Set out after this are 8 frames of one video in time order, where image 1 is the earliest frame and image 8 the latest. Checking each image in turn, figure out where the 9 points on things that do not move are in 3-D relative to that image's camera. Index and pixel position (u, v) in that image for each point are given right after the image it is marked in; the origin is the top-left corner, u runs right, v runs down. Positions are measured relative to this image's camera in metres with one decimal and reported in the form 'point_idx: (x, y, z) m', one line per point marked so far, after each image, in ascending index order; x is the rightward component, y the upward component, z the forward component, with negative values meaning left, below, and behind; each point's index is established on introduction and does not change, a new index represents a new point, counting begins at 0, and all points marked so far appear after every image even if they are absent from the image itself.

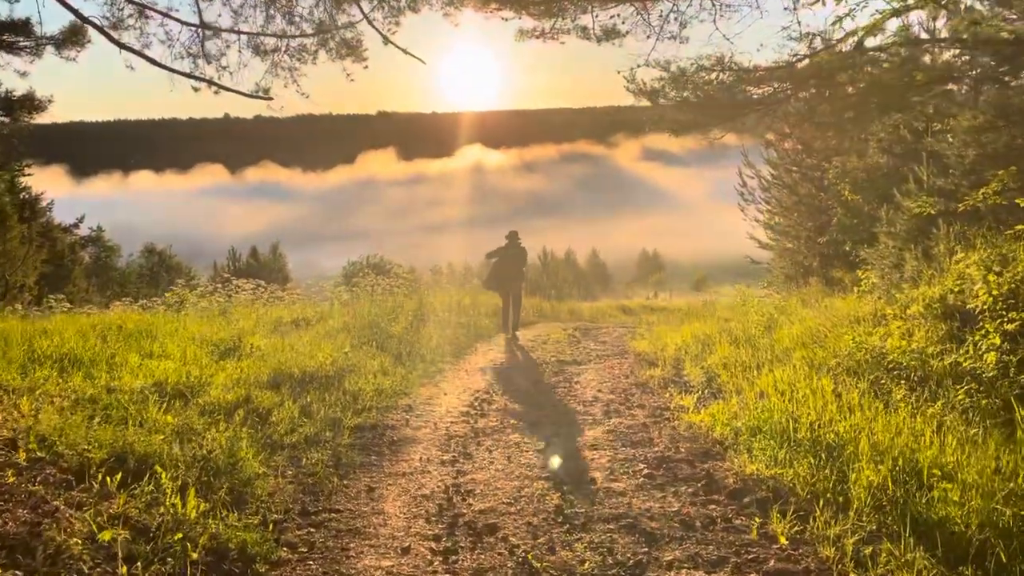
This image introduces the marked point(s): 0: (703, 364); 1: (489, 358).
0: (+2.0, -0.8, +8.7) m
1: (-0.3, -0.9, +9.9) m
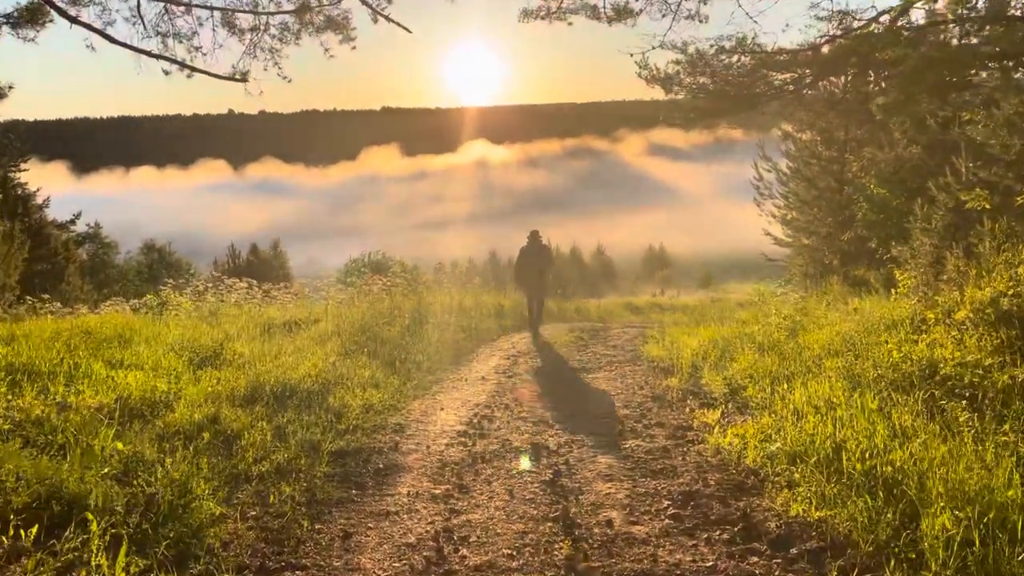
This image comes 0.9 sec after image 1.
0: (+2.1, -0.8, +8.0) m
1: (-0.2, -0.9, +9.2) m
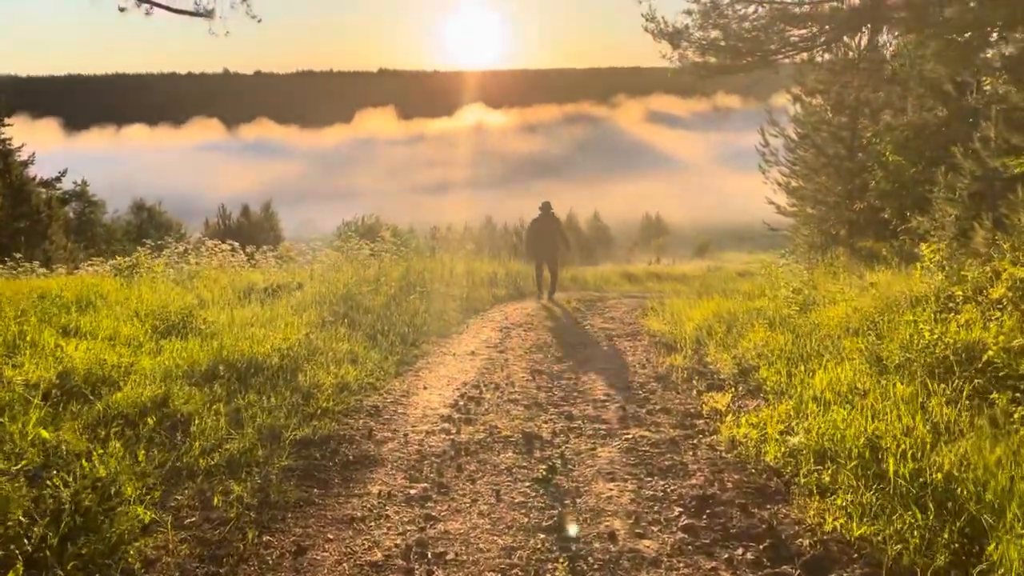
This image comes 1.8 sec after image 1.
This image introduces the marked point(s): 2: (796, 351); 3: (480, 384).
0: (+2.0, -0.6, +7.4) m
1: (-0.3, -0.5, +8.6) m
2: (+2.3, -0.5, +6.7) m
3: (-0.3, -0.8, +6.4) m
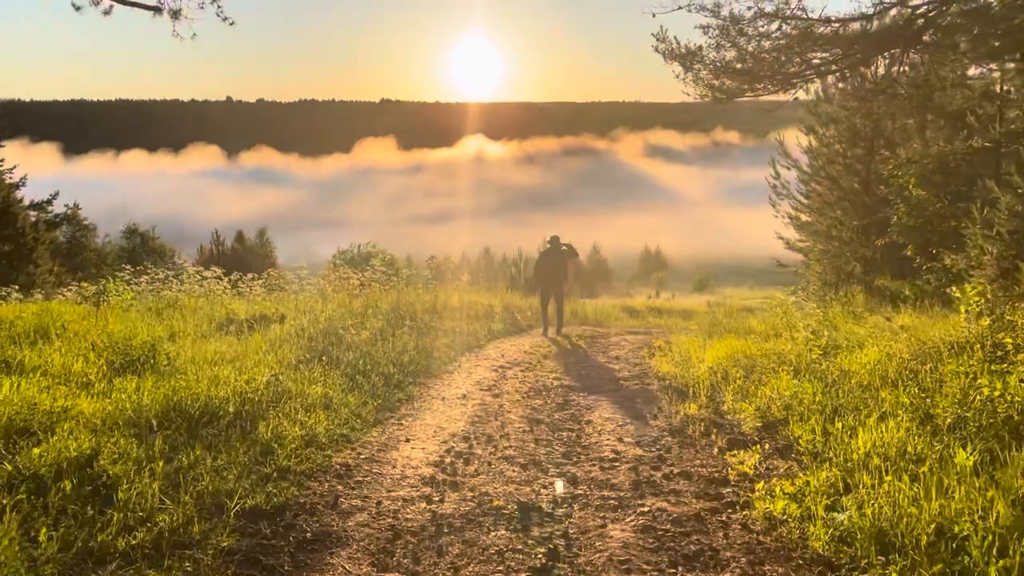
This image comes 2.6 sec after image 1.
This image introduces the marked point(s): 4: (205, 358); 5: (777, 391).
0: (+2.0, -0.9, +6.6) m
1: (-0.4, -0.9, +7.8) m
2: (+2.3, -0.8, +5.9) m
3: (-0.3, -1.0, +5.6) m
4: (-2.7, -0.6, +7.3) m
5: (+2.2, -0.8, +6.6) m
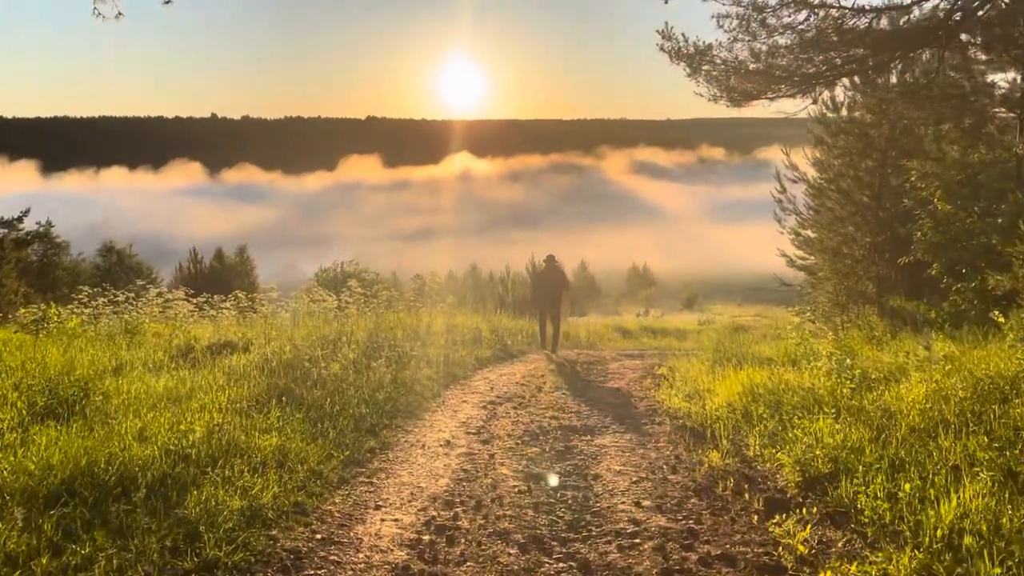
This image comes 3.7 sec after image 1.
0: (+1.9, -1.1, +5.6) m
1: (-0.4, -1.1, +6.8) m
2: (+2.3, -1.0, +5.0) m
3: (-0.3, -1.2, +4.6) m
4: (-2.8, -0.8, +6.2) m
5: (+2.1, -1.0, +5.7) m
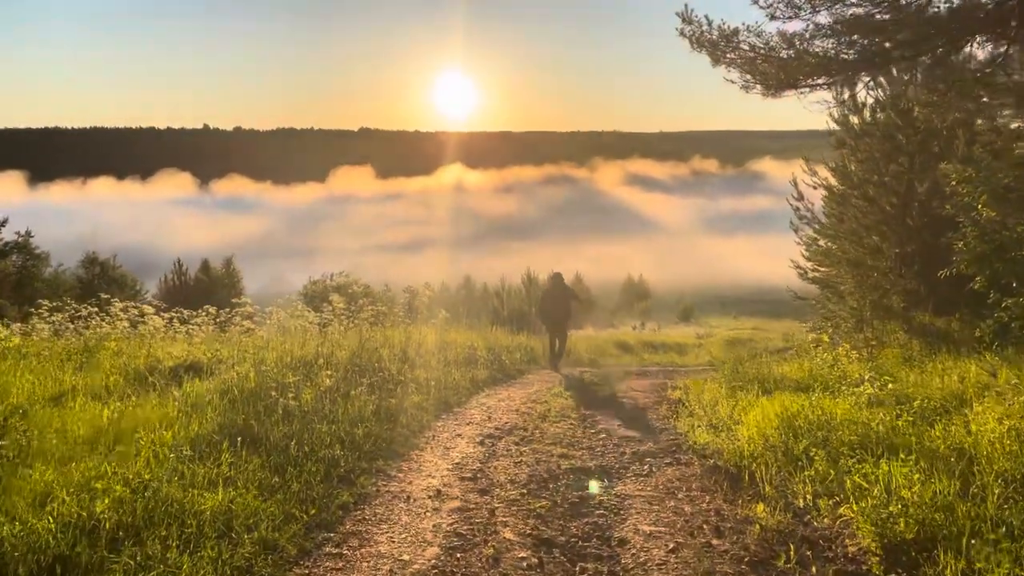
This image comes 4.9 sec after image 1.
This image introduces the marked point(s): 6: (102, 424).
0: (+1.9, -1.2, +4.6) m
1: (-0.4, -1.2, +5.7) m
2: (+2.3, -1.1, +4.0) m
3: (-0.3, -1.3, +3.6) m
4: (-2.8, -1.0, +5.2) m
5: (+2.1, -1.1, +4.6) m
6: (-2.8, -0.9, +5.7) m
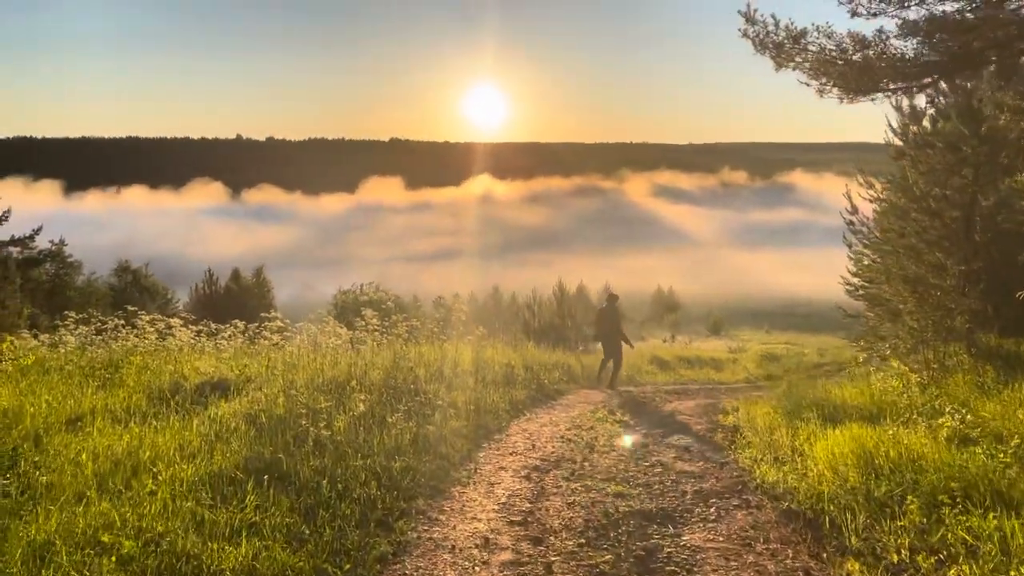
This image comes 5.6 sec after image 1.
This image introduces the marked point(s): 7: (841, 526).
0: (+2.2, -1.4, +4.0) m
1: (-0.1, -1.4, +5.2) m
2: (+2.6, -1.2, +3.3) m
3: (0.0, -1.4, +3.0) m
4: (-2.5, -1.1, +4.7) m
5: (+2.4, -1.3, +4.0) m
6: (-2.5, -1.0, +5.2) m
7: (+2.0, -1.4, +5.0) m
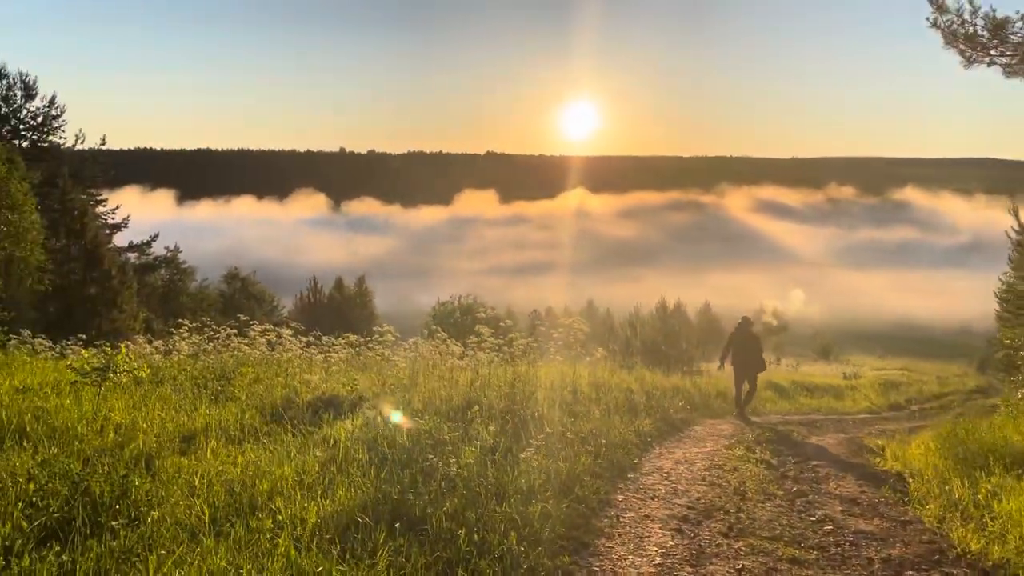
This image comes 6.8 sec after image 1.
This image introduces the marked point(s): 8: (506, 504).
0: (+2.9, -1.5, +3.0) m
1: (+0.8, -1.5, +4.4) m
2: (+3.2, -1.4, +2.3) m
3: (+0.6, -1.5, +2.3) m
4: (-1.6, -1.1, +4.2) m
5: (+3.1, -1.5, +3.0) m
6: (-1.6, -1.1, +4.8) m
7: (+2.8, -1.6, +4.0) m
8: (0.0, -1.3, +4.8) m
